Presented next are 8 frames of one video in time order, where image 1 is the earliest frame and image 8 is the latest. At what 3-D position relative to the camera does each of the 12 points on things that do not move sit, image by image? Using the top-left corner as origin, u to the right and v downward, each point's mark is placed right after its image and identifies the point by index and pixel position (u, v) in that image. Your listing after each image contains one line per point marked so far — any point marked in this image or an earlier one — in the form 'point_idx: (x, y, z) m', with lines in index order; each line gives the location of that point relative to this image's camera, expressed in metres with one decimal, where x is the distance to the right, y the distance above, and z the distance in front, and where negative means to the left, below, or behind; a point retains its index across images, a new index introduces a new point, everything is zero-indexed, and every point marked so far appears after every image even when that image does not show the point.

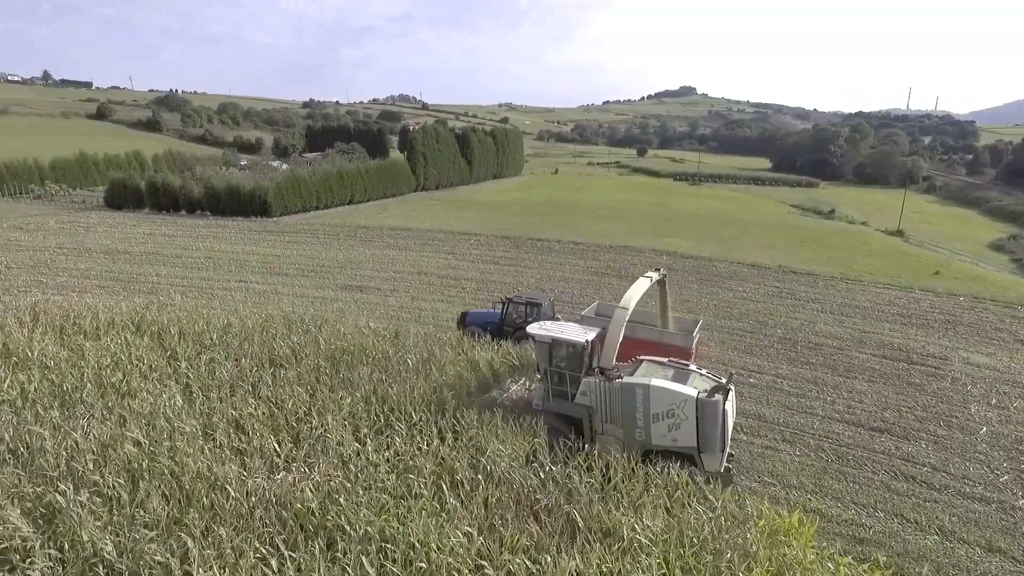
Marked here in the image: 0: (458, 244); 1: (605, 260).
0: (-1.7, +1.4, +19.4) m
1: (+2.8, +0.8, +18.3) m
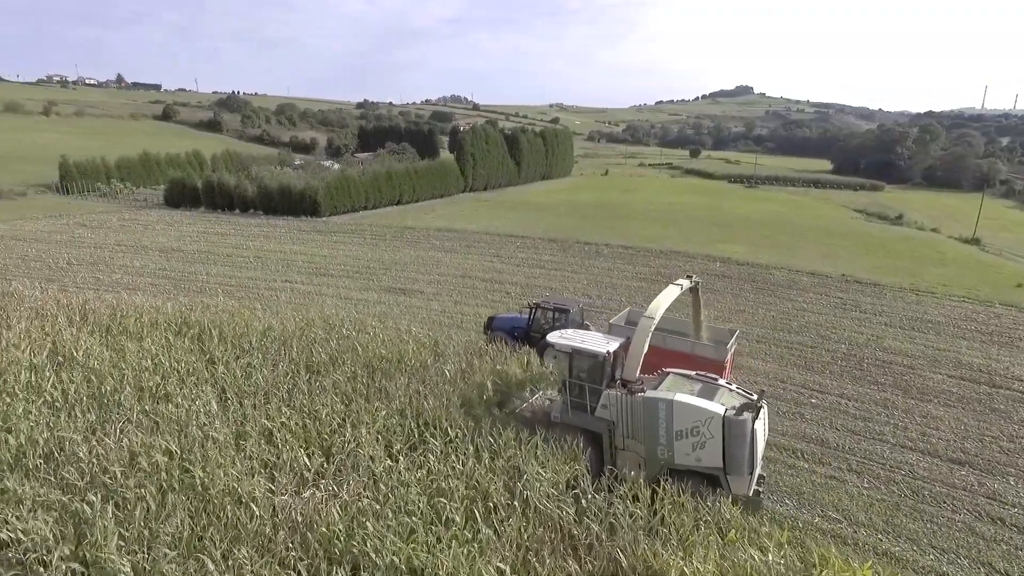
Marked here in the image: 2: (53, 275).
0: (-0.3, +1.3, +19.1) m
1: (+4.1, +0.6, +17.6) m
2: (-9.8, +0.3, +13.2) m
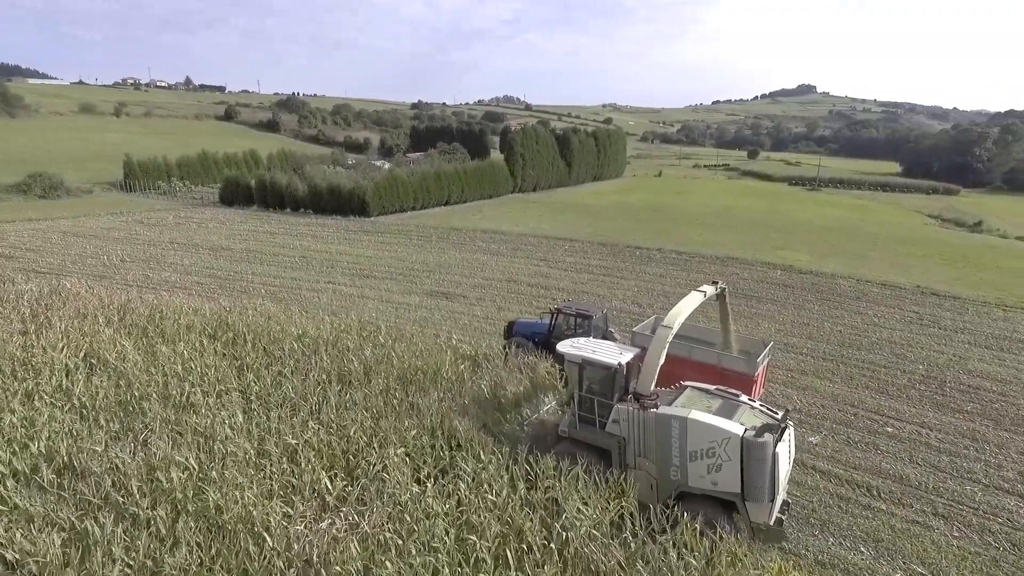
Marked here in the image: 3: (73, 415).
0: (+1.2, +1.2, +18.5) m
1: (+5.4, +0.4, +16.7) m
2: (-8.8, +0.3, +13.4) m
3: (-4.4, -1.3, +6.1) m
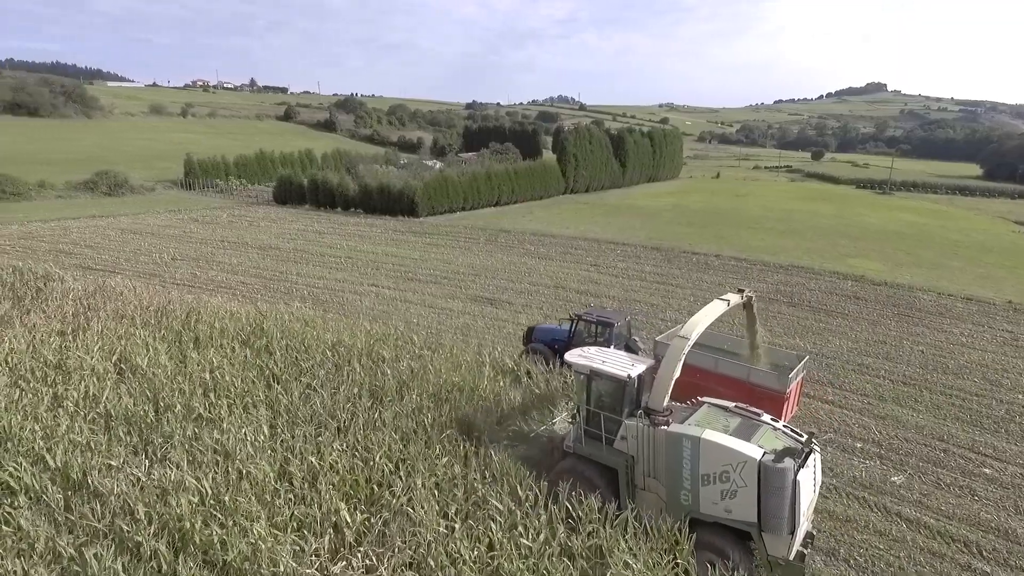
0: (+2.6, +1.0, +17.8) m
1: (+6.7, +0.1, +15.6) m
2: (-7.8, +0.4, +13.5) m
3: (-4.0, -1.3, +5.8) m
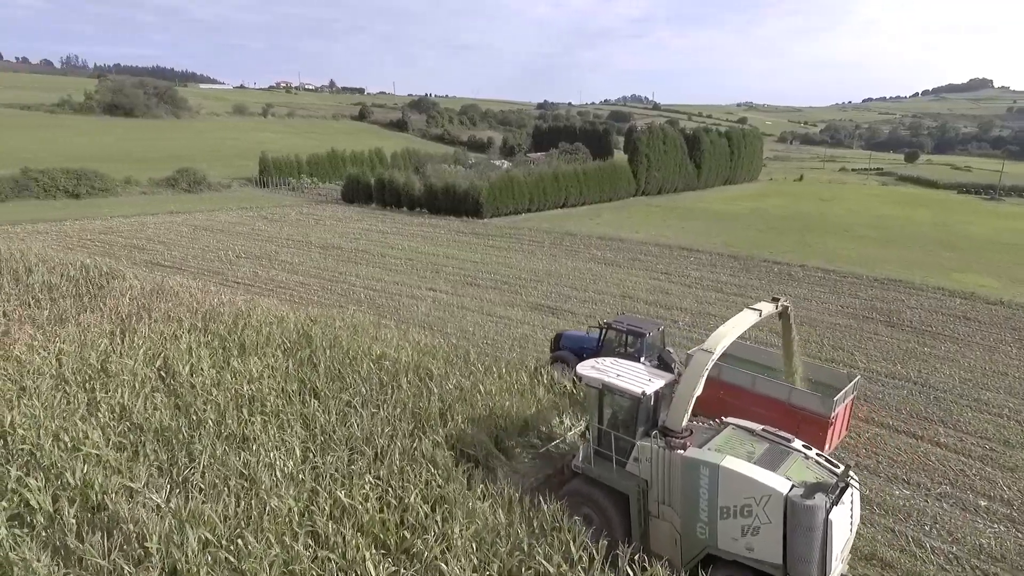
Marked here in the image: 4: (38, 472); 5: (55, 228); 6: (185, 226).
0: (+4.4, +0.7, +16.7) m
1: (+8.2, -0.2, +14.1) m
2: (-6.4, +0.4, +13.5) m
3: (-3.5, -1.4, +5.5) m
4: (-3.9, -1.5, +5.0) m
5: (-12.4, +1.6, +16.6) m
6: (-9.8, +1.9, +18.4) m
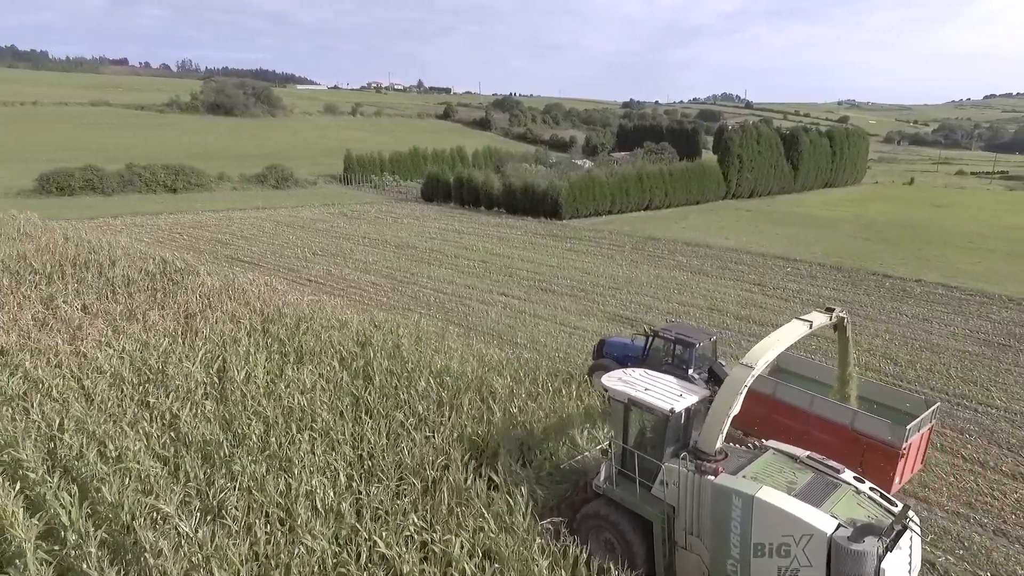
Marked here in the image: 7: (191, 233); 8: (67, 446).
0: (+6.4, +0.4, +15.2) m
1: (+9.8, -0.7, +12.2) m
2: (-4.7, +0.5, +13.5) m
3: (-3.0, -1.4, +5.2) m
4: (-3.4, -1.5, +4.7) m
5: (-10.2, +1.9, +17.3) m
6: (-7.5, +2.0, +18.8) m
7: (-8.4, +1.4, +16.1) m
8: (-3.7, -1.3, +5.1) m
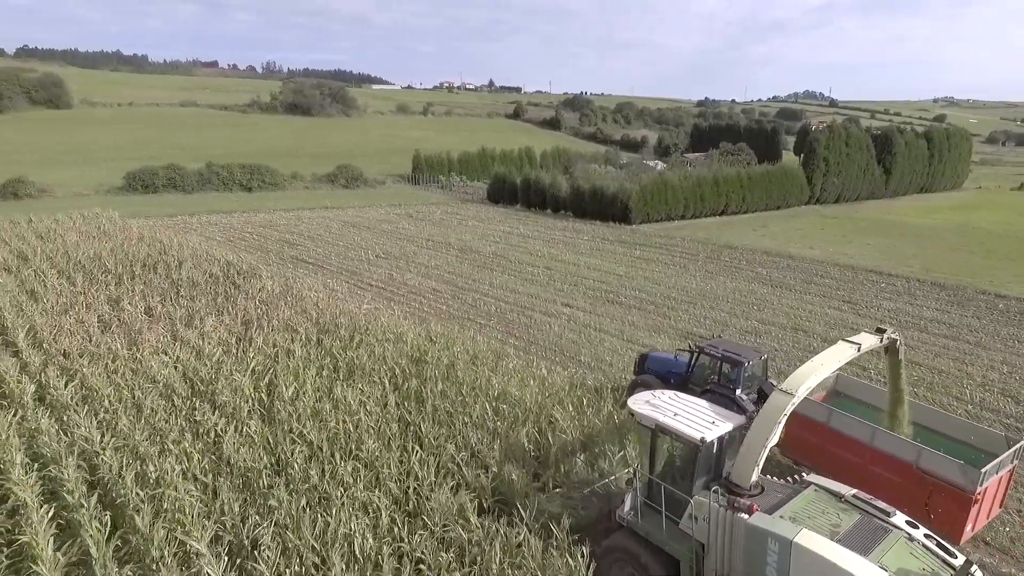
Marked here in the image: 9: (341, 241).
0: (+7.9, 0.0, +13.9) m
1: (+10.9, -1.2, +10.5) m
2: (-3.3, +0.4, +13.3) m
3: (-2.5, -1.5, +4.9) m
4: (-3.0, -1.6, +4.5) m
5: (-8.3, +2.0, +17.7) m
6: (-5.4, +2.0, +18.9) m
7: (-6.7, +1.5, +16.3) m
8: (-3.2, -1.4, +4.9) m
9: (-4.5, +1.2, +16.1) m
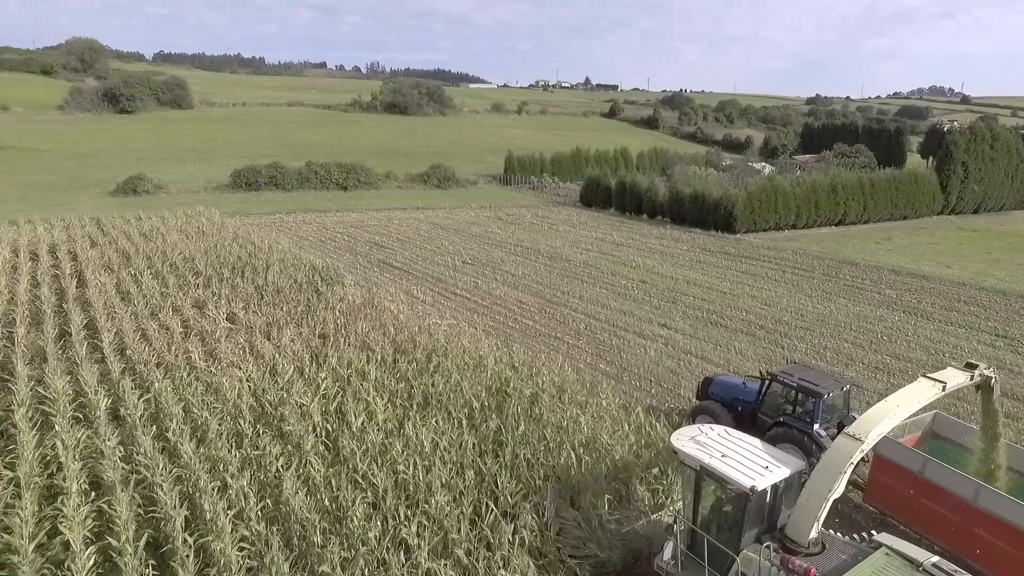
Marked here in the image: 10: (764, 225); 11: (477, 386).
0: (+9.8, -0.6, +11.9) m
1: (+12.2, -1.9, +8.1) m
2: (-1.4, +0.3, +12.9) m
3: (-1.9, -1.7, +4.5) m
4: (-2.4, -1.8, +4.1) m
5: (-5.7, +2.0, +17.9) m
6: (-2.7, +2.0, +18.7) m
7: (-4.3, +1.4, +16.3) m
8: (-2.6, -1.6, +4.5) m
9: (-2.2, +1.1, +15.8) m
10: (+8.1, +2.0, +19.8) m
11: (-0.3, -1.1, +6.4) m
